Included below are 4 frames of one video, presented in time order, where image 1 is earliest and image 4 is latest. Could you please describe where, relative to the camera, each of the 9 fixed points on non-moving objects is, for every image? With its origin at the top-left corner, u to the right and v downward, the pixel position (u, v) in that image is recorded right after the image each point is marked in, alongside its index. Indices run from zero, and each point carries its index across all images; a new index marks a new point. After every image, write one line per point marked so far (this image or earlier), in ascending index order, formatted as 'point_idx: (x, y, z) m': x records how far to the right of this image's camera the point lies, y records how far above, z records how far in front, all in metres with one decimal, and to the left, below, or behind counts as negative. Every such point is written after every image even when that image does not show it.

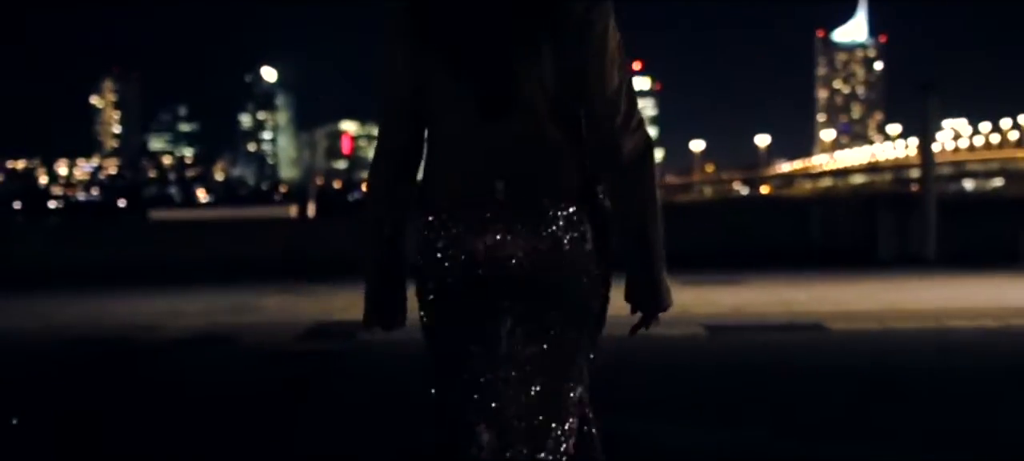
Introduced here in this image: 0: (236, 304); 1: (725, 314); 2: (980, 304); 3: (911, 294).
0: (-3.6, -1.0, +16.0) m
1: (+2.2, -0.9, +13.1) m
2: (+5.3, -0.8, +14.2) m
3: (+4.9, -0.8, +15.6) m
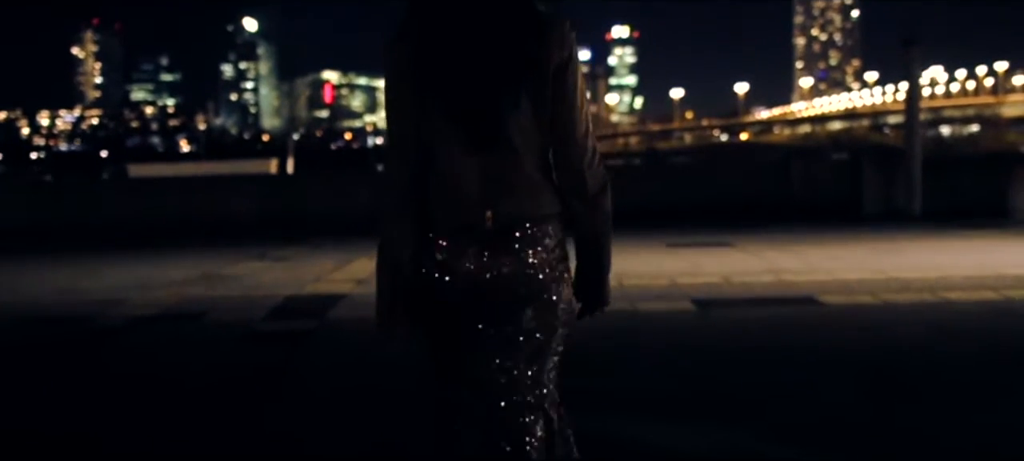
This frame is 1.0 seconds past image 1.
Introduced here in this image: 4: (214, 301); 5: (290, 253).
0: (-3.8, -0.6, +15.5) m
1: (+2.0, -0.6, +12.7) m
2: (+5.1, -0.4, +13.8) m
3: (+4.7, -0.3, +15.3) m
4: (-3.0, -0.7, +12.6) m
5: (-3.4, -0.3, +19.2) m
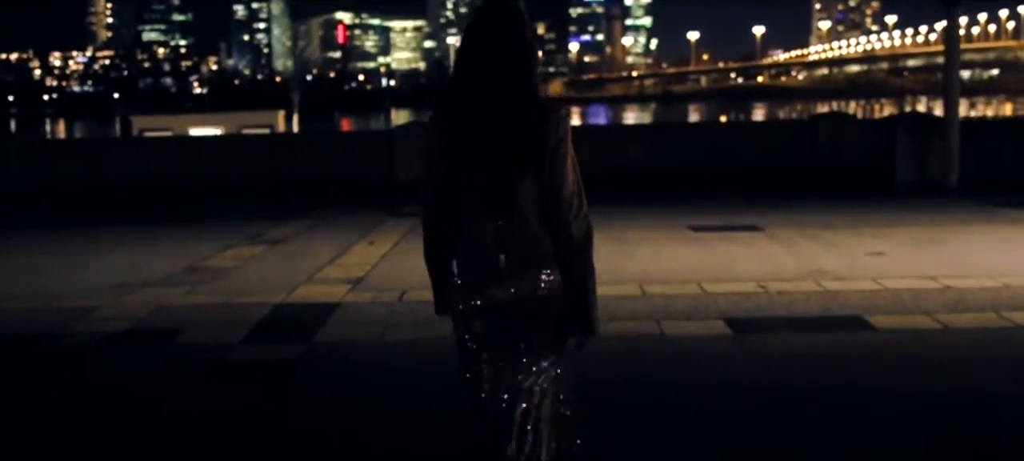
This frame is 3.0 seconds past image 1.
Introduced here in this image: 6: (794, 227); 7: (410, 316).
0: (-3.6, -0.4, +14.3) m
1: (+2.1, -0.6, +11.4) m
2: (+5.2, -0.4, +12.4) m
3: (+4.8, -0.2, +13.9) m
4: (-2.9, -0.8, +11.3) m
5: (-3.2, -0.1, +17.9) m
6: (+3.9, 0.0, +16.7) m
7: (-0.9, -0.8, +11.0) m
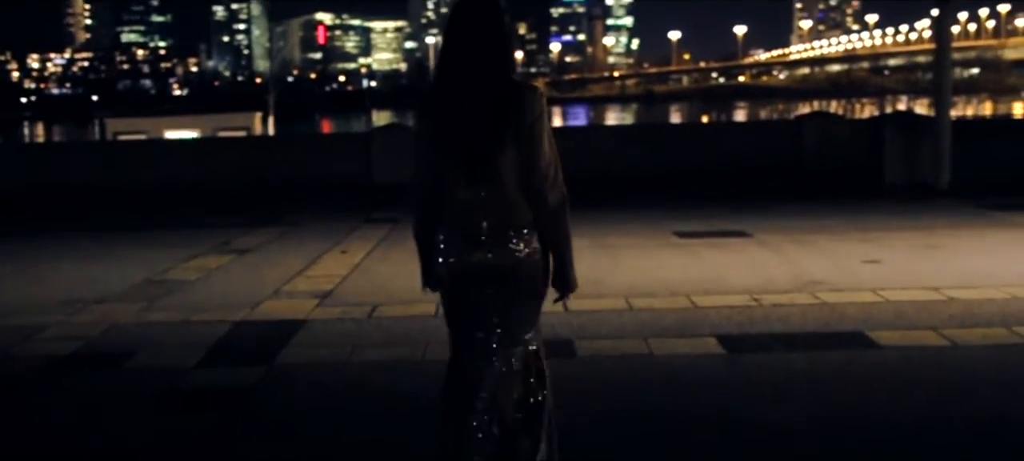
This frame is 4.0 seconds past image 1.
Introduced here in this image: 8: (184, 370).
0: (-3.9, -0.6, +13.5) m
1: (+1.9, -0.7, +10.7) m
2: (+5.0, -0.5, +11.8) m
3: (+4.6, -0.3, +13.3) m
4: (-3.1, -0.9, +10.6) m
5: (-3.5, -0.2, +17.1) m
6: (+3.6, -0.1, +16.0) m
7: (-1.1, -0.9, +10.2) m
8: (-2.5, -1.0, +9.6) m
